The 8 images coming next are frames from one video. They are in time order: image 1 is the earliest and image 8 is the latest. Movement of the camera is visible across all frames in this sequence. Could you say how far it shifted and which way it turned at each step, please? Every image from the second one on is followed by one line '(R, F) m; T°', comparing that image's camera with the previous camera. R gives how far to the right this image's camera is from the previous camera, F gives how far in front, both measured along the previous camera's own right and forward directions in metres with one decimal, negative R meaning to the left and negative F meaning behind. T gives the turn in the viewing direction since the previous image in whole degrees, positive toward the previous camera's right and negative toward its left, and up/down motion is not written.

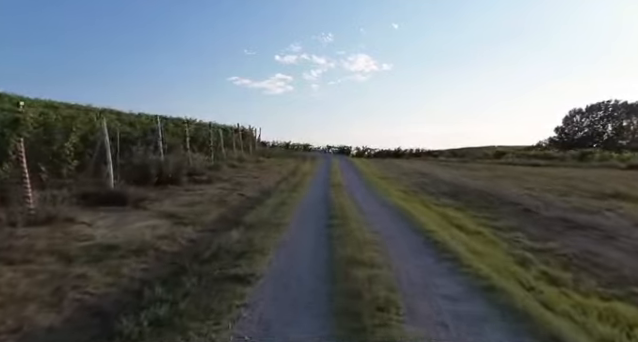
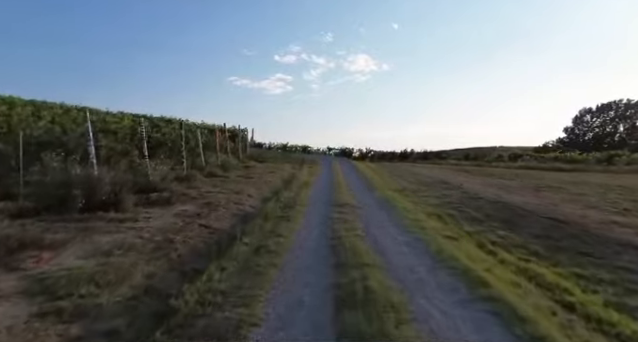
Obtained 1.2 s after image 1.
(0.0, +3.9) m; 0°
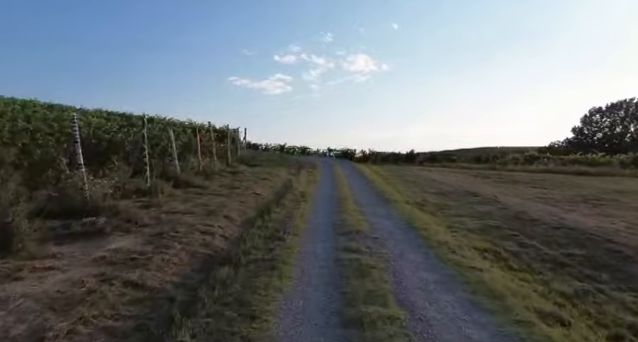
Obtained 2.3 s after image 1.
(0.0, +3.3) m; 0°
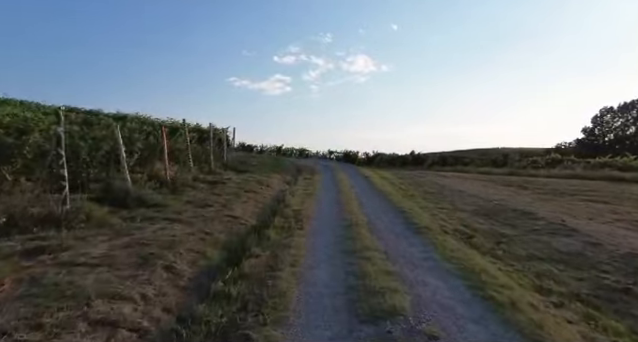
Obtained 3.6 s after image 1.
(0.0, +3.9) m; 0°
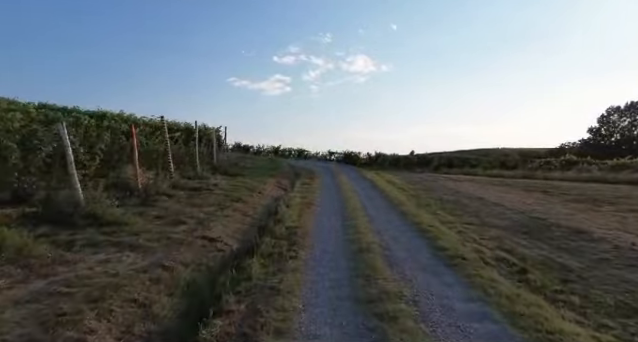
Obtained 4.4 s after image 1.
(0.0, +2.3) m; 0°
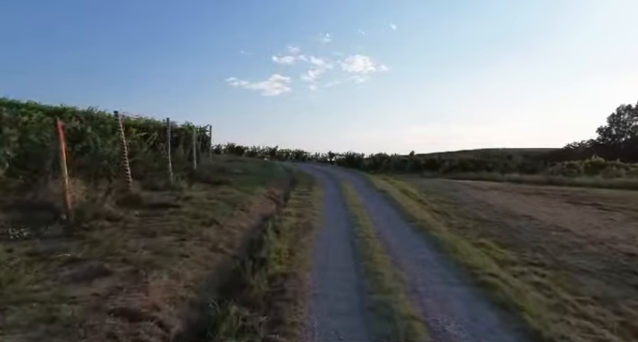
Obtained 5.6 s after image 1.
(0.0, +3.4) m; 0°
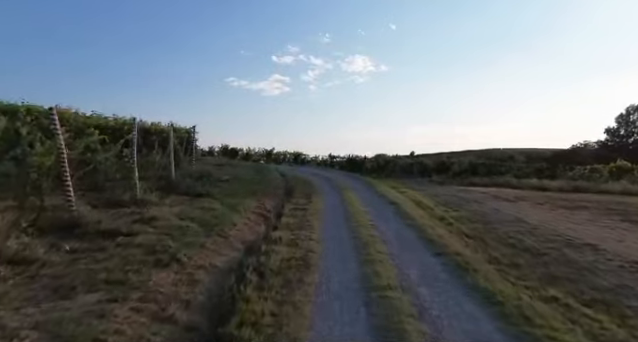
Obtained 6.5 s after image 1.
(0.0, +2.7) m; 0°
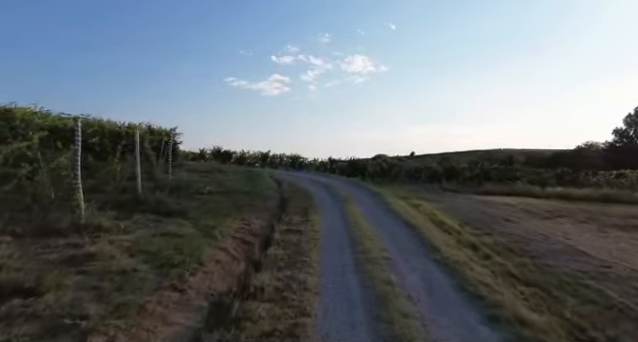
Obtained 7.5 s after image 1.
(0.0, +2.8) m; 0°
